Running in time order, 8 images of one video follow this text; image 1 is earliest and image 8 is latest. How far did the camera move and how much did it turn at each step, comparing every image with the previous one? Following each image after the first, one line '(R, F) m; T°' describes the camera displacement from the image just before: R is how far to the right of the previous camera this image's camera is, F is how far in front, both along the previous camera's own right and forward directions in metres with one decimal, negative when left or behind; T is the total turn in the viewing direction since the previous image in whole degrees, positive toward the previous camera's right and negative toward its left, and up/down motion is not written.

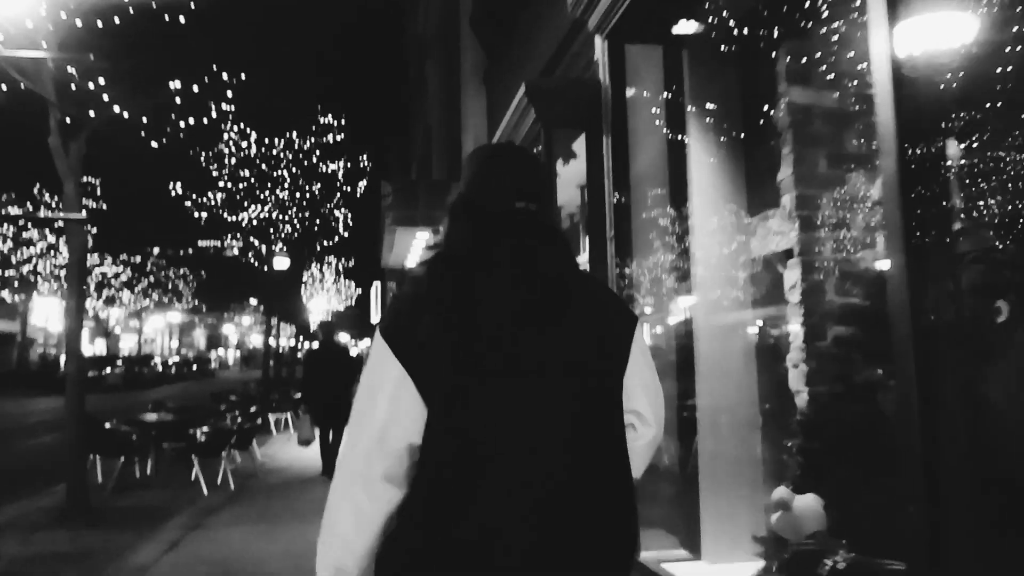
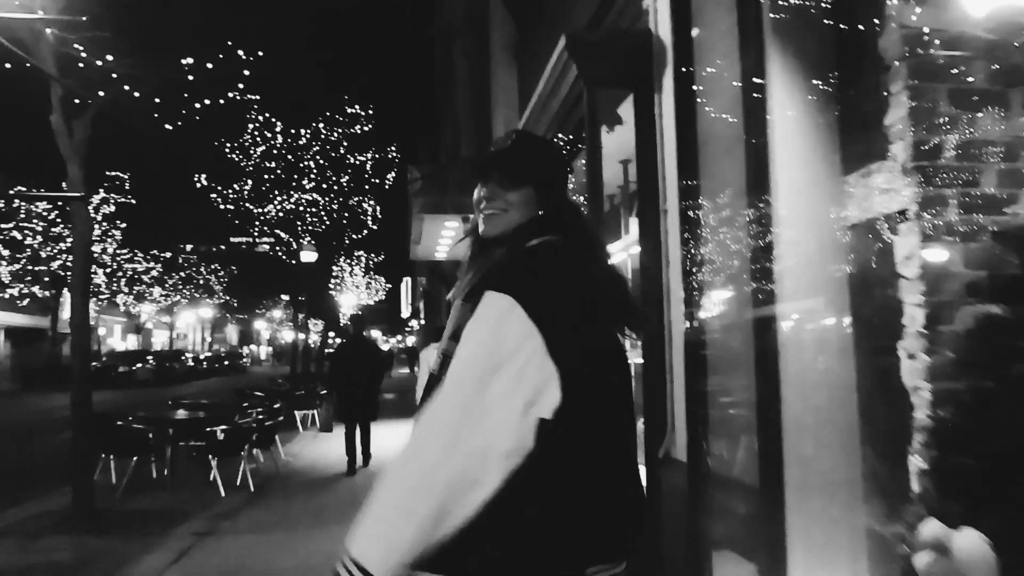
(0.0, +0.5) m; -2°
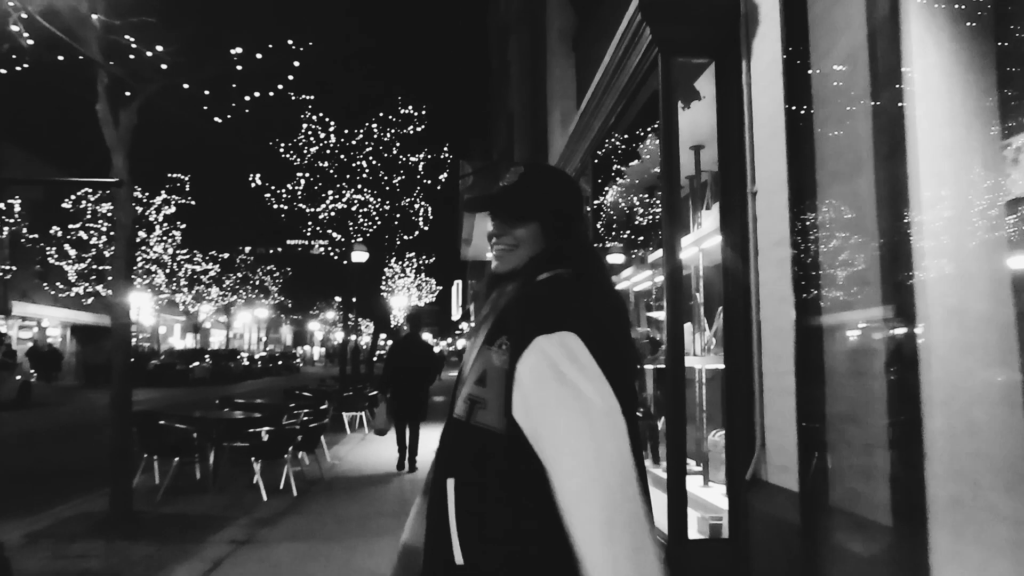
(-0.1, +0.4) m; -4°
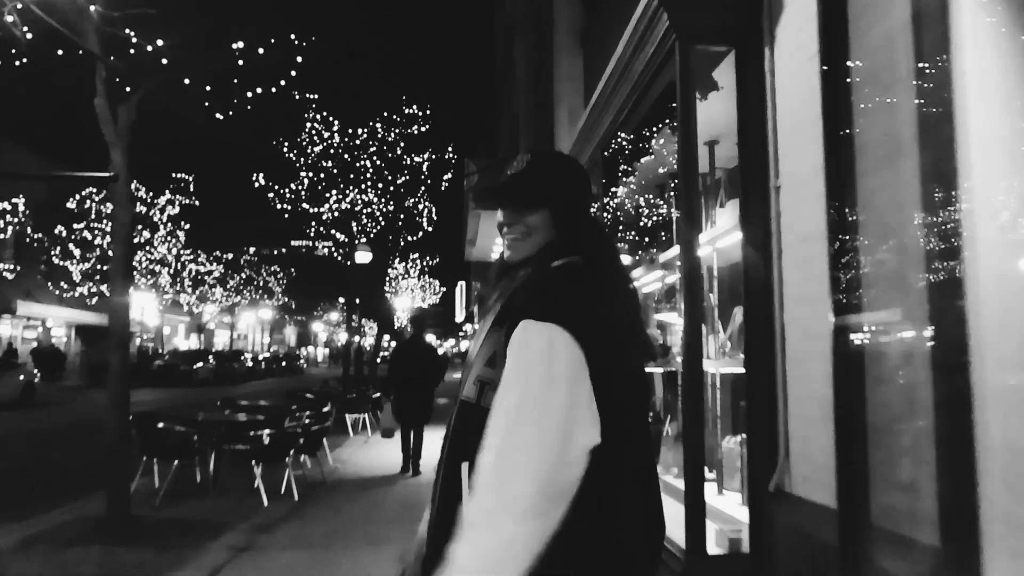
(0.0, +0.2) m; 0°
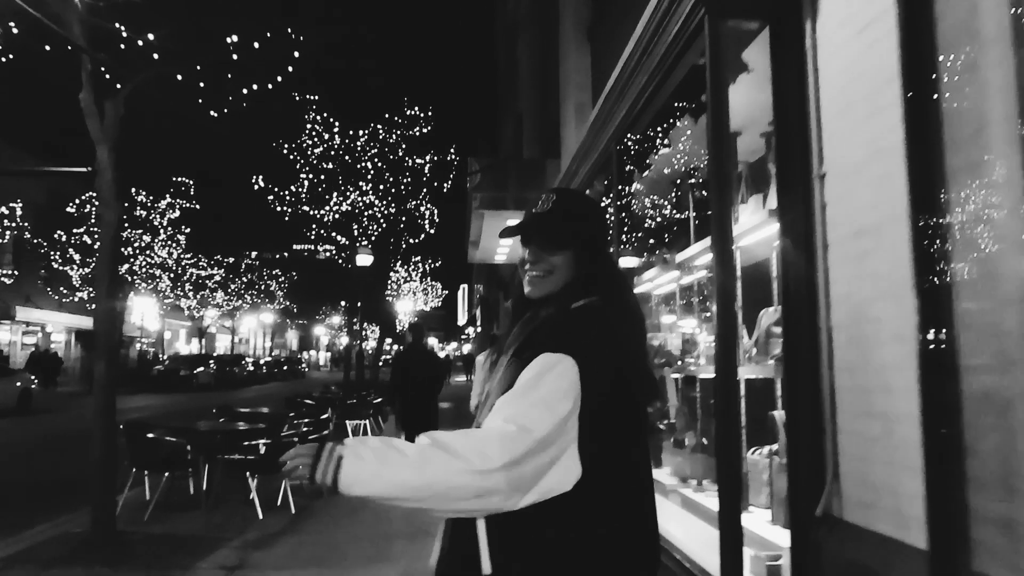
(0.0, +0.3) m; 0°
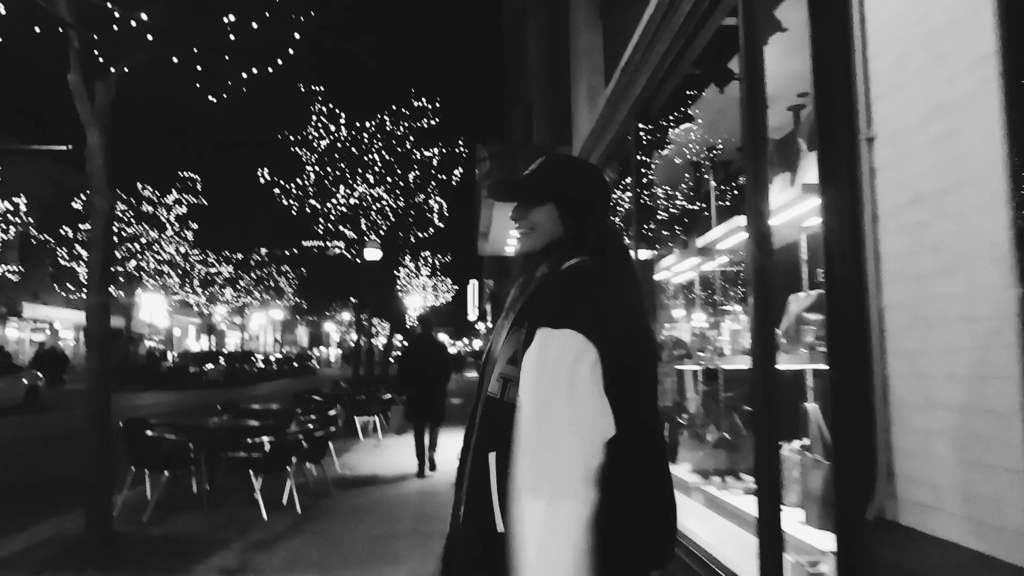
(0.0, +0.3) m; -1°
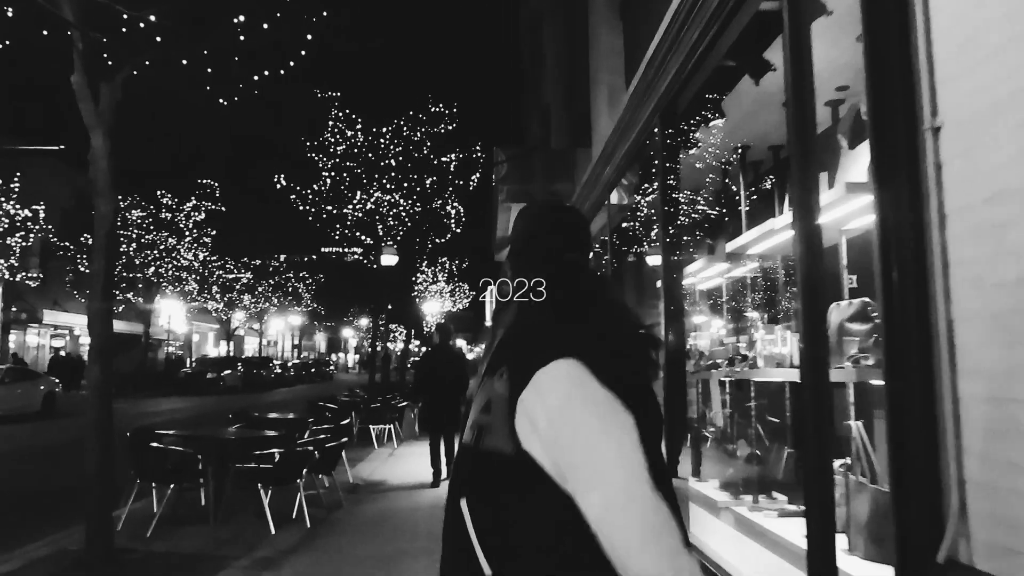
(0.0, +0.3) m; -1°
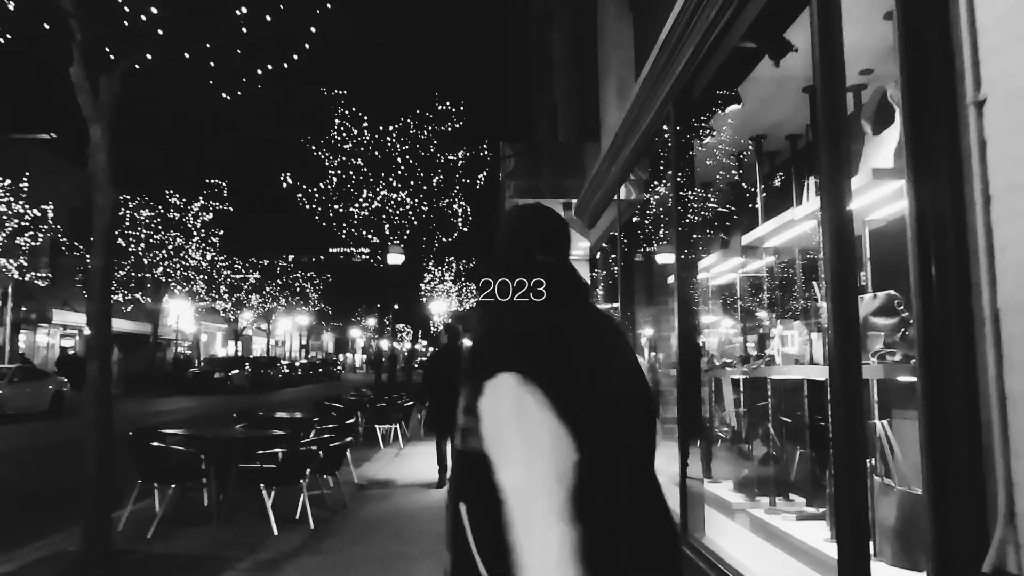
(0.0, +0.1) m; -1°
